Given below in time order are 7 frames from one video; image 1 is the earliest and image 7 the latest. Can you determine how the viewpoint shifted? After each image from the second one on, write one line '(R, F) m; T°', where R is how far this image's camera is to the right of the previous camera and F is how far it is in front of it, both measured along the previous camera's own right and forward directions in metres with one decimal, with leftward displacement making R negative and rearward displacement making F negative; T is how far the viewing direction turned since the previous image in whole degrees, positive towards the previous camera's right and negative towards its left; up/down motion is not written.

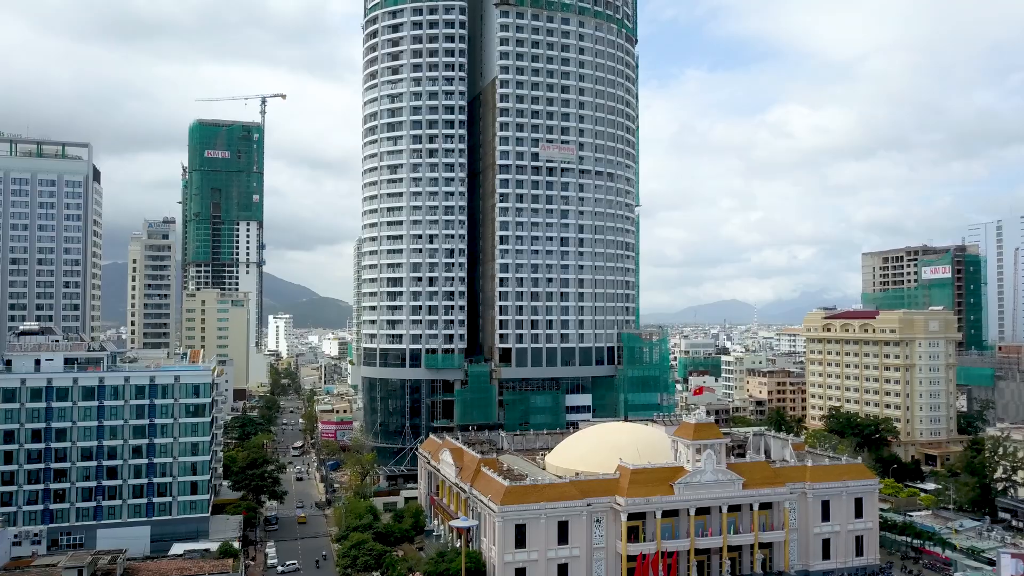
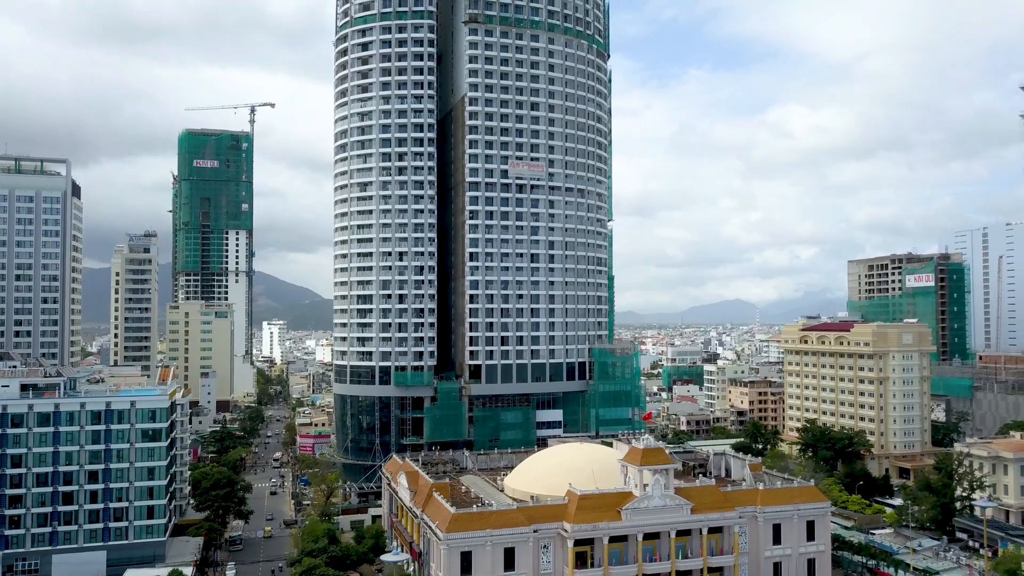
(+3.7, -0.4) m; 0°
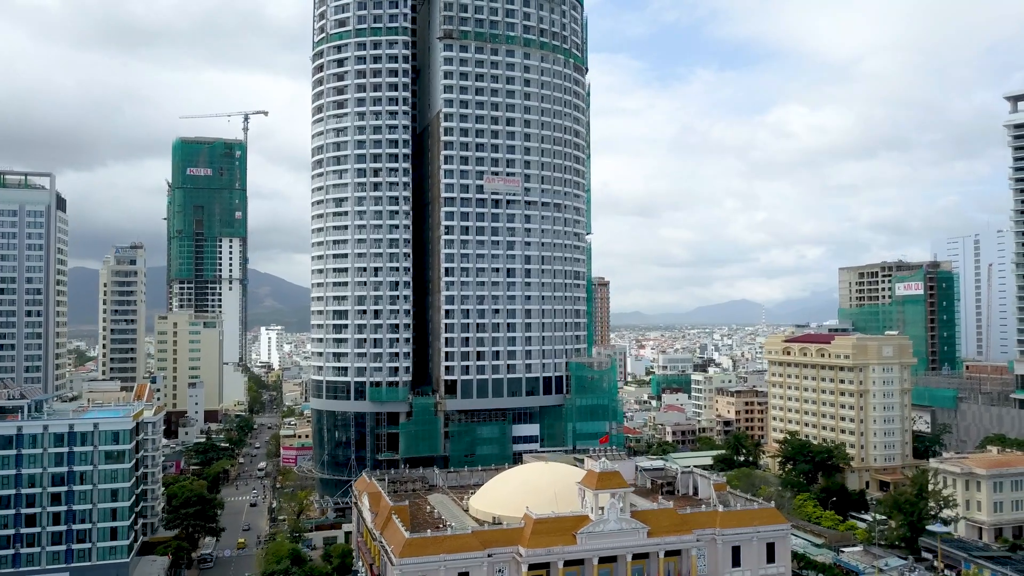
(+3.5, -0.2) m; 0°
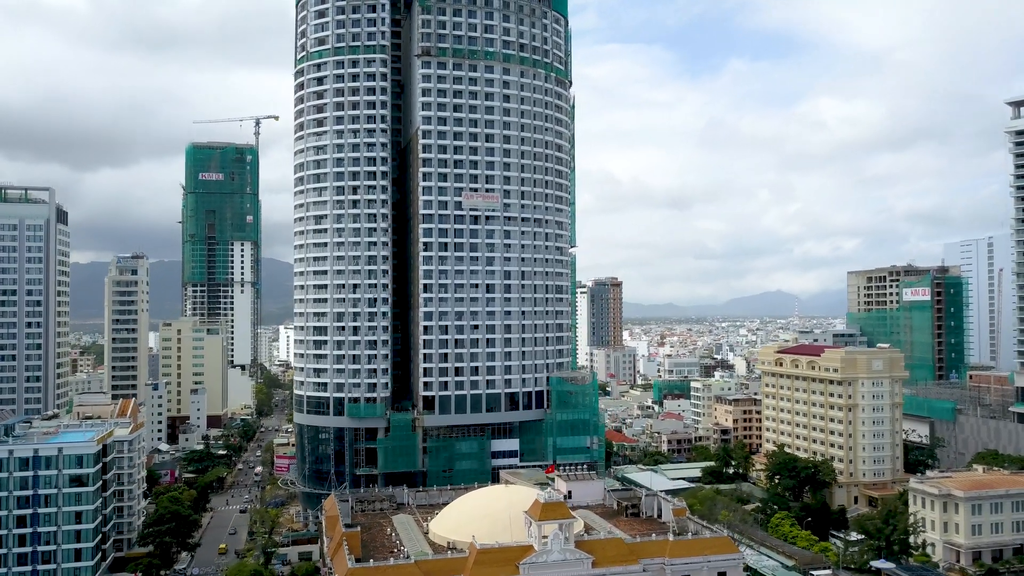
(+6.0, -0.2) m; -2°
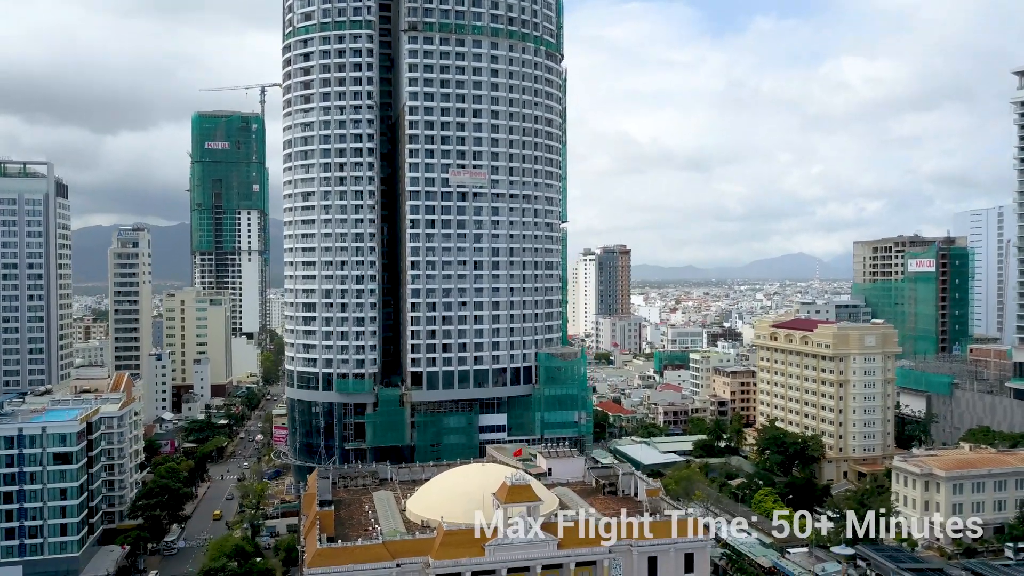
(+3.7, -0.1) m; -1°
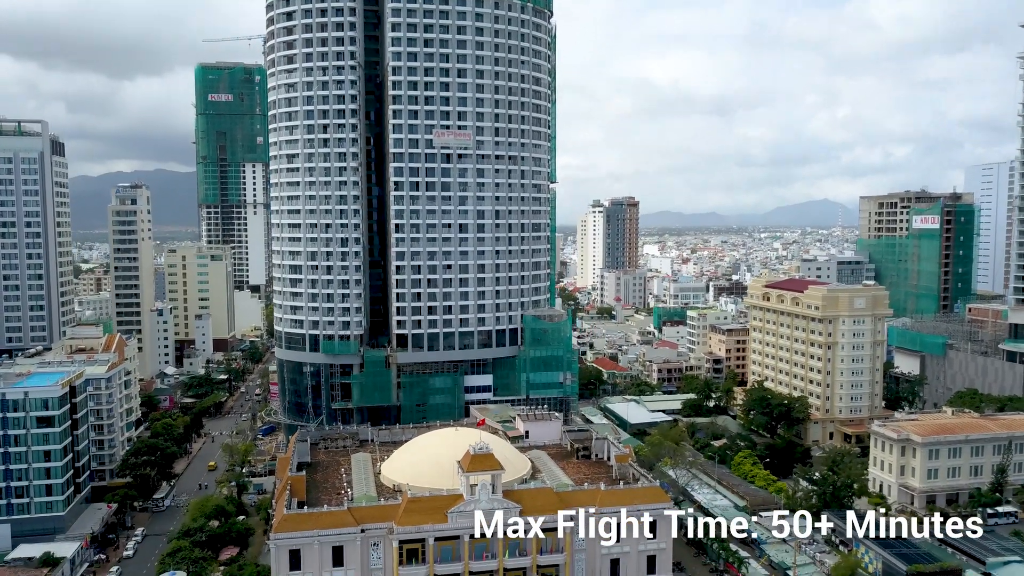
(+4.1, -0.1) m; -1°
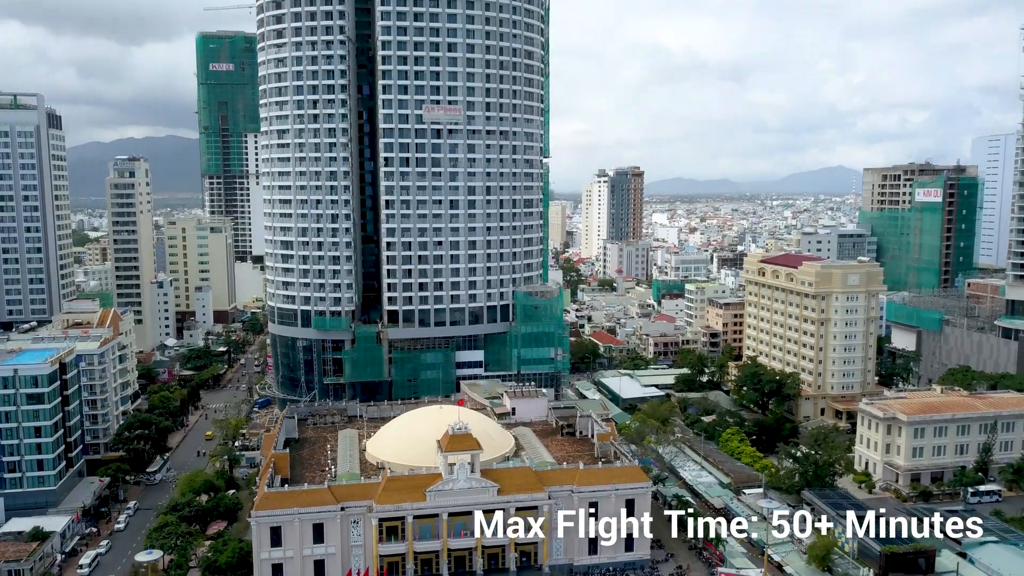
(+2.4, -0.1) m; -1°
